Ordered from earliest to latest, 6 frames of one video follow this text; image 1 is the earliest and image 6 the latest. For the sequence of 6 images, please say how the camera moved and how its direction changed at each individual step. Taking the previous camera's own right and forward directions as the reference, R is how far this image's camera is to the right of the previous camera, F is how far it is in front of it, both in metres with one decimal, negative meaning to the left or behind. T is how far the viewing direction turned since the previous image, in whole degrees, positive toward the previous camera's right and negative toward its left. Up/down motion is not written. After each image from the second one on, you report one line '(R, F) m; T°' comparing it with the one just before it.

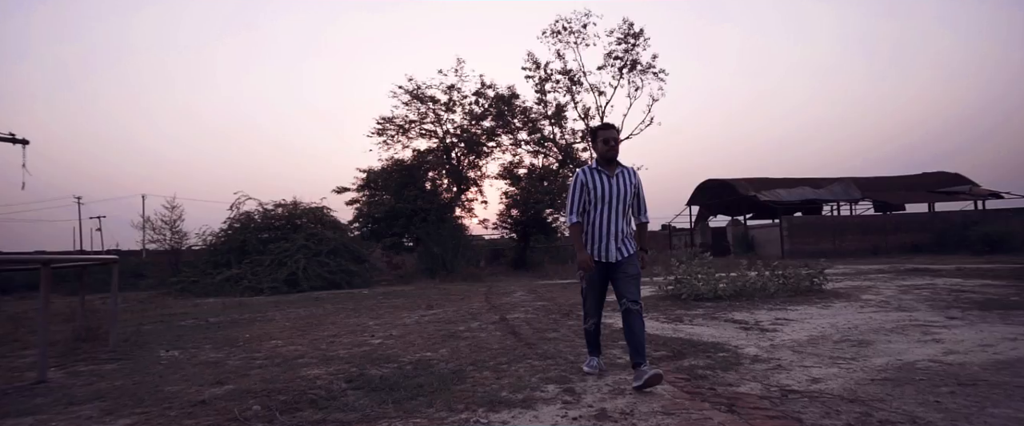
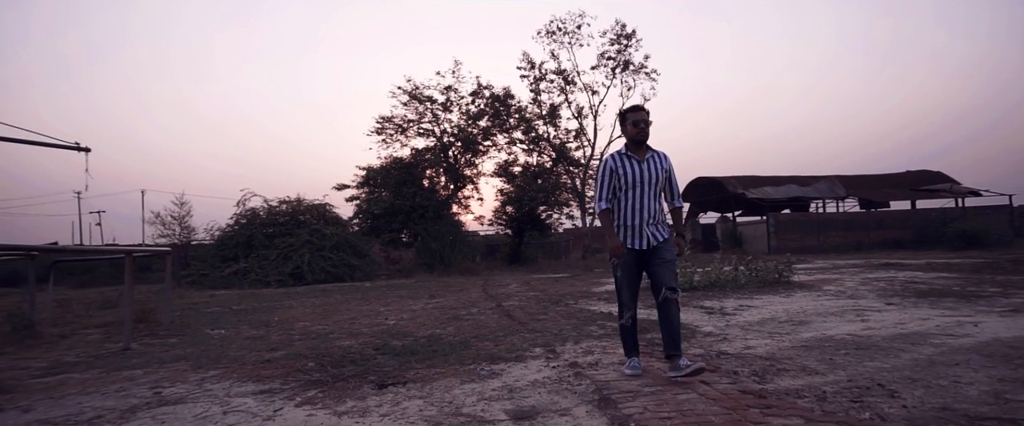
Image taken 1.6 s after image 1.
(0.0, -0.9) m; +1°
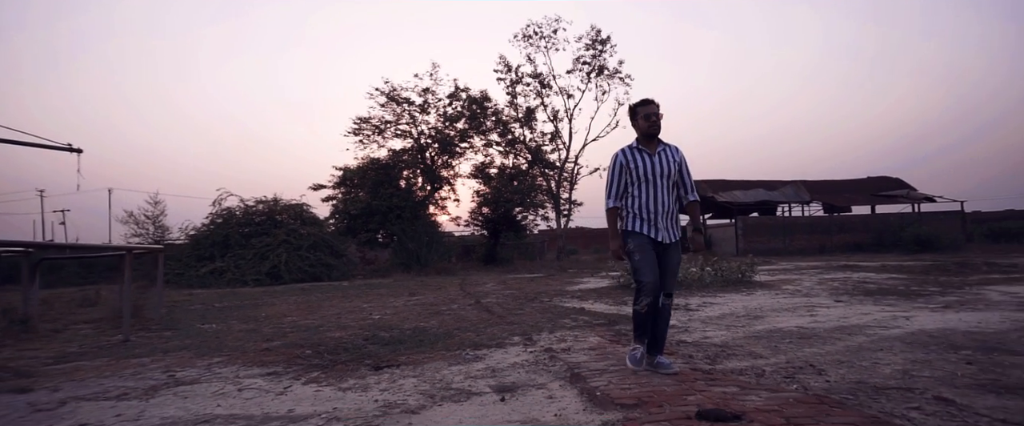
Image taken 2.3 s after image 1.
(-0.1, -0.4) m; +3°
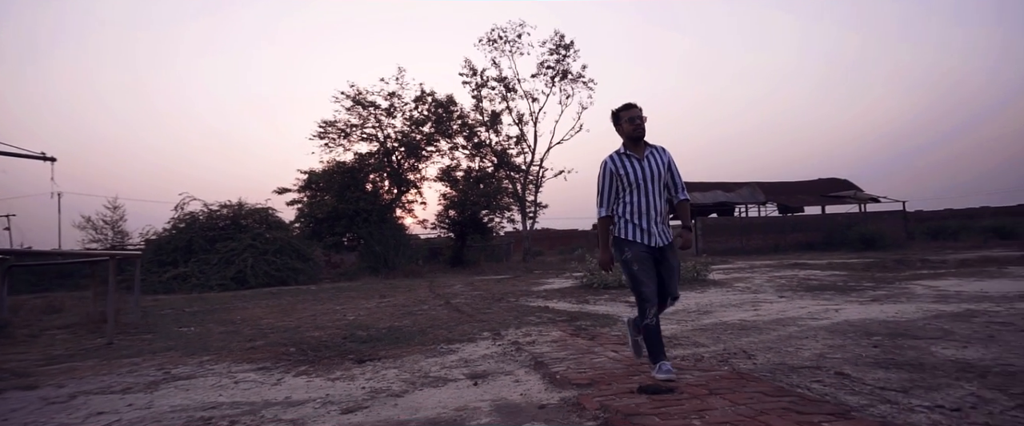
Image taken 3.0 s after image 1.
(0.0, -0.4) m; +4°
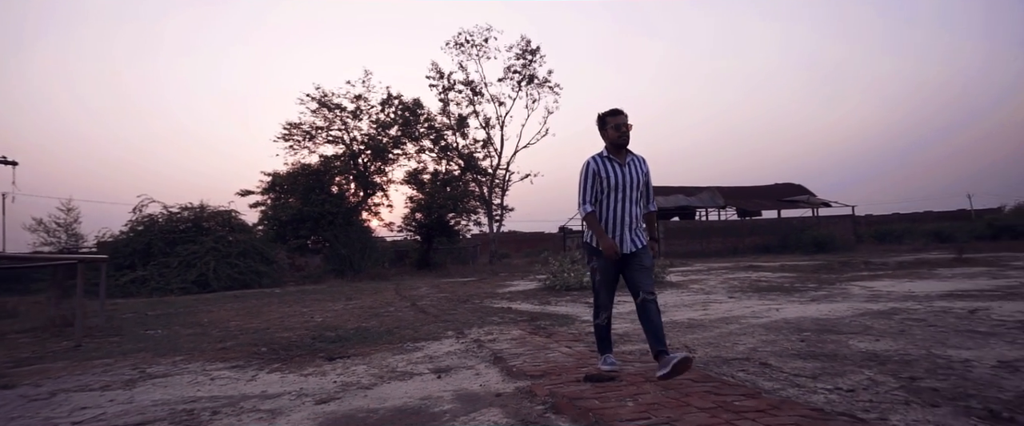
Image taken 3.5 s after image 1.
(0.0, -0.3) m; +4°
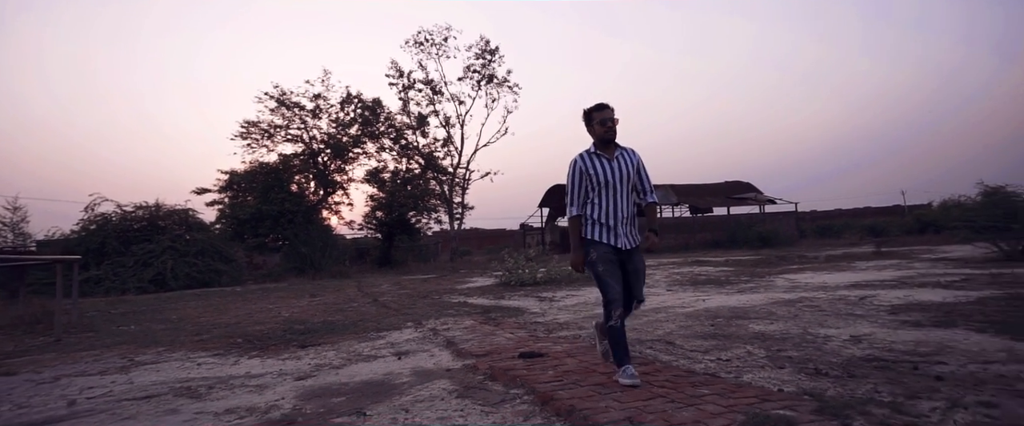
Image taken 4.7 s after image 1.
(+0.1, -0.7) m; +4°
